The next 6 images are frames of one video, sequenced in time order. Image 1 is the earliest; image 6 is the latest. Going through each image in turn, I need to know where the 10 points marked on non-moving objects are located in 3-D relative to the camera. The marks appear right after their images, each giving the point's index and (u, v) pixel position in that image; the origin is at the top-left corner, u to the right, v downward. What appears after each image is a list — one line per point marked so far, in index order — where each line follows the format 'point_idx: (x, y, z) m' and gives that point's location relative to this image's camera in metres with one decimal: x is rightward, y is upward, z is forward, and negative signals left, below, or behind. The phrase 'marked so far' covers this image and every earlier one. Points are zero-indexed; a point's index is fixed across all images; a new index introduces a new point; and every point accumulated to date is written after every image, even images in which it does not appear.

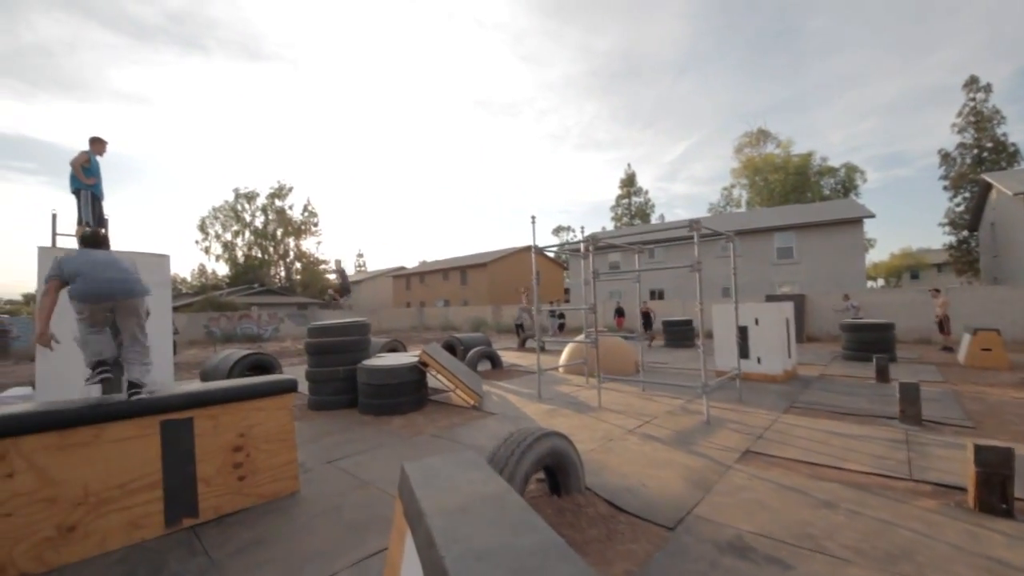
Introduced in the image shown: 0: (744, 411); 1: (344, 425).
0: (+3.1, -1.6, +5.5) m
1: (-2.2, -1.8, +5.4) m
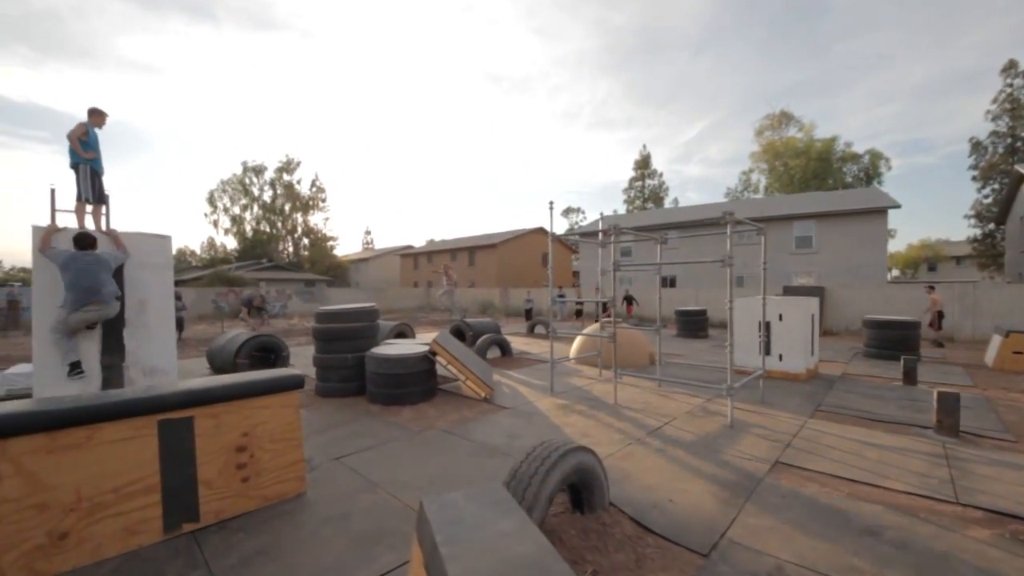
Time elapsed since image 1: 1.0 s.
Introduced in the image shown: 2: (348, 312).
0: (+3.3, -1.6, +5.2) m
1: (-2.0, -1.6, +5.2) m
2: (-2.5, -0.4, +6.1) m
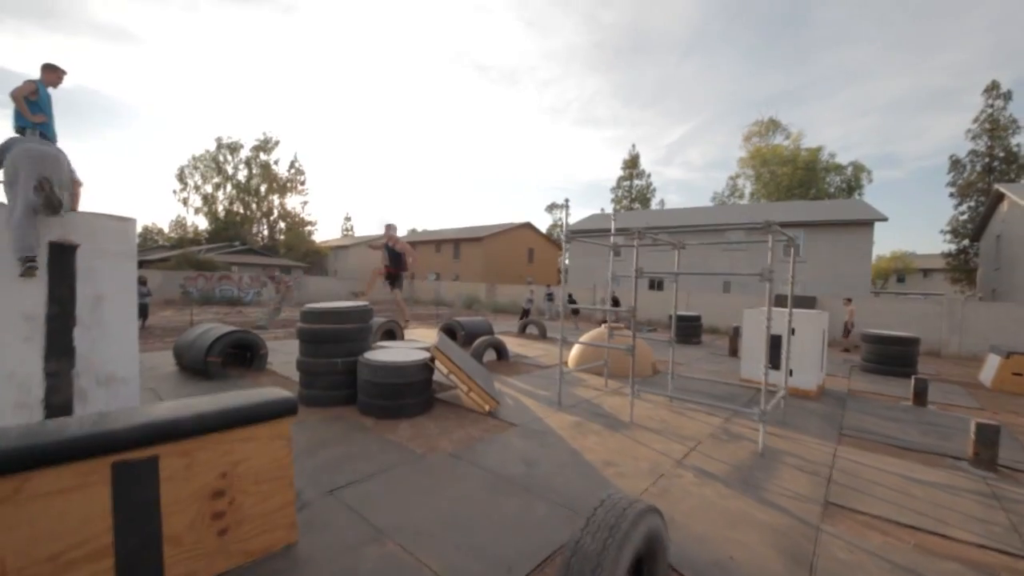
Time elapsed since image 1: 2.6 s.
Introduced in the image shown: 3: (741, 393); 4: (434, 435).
0: (+3.4, -1.8, +4.9) m
1: (-1.9, -1.6, +4.6) m
2: (-2.3, -0.3, +5.5) m
3: (+3.9, -1.8, +6.9) m
4: (-0.9, -1.6, +4.6) m
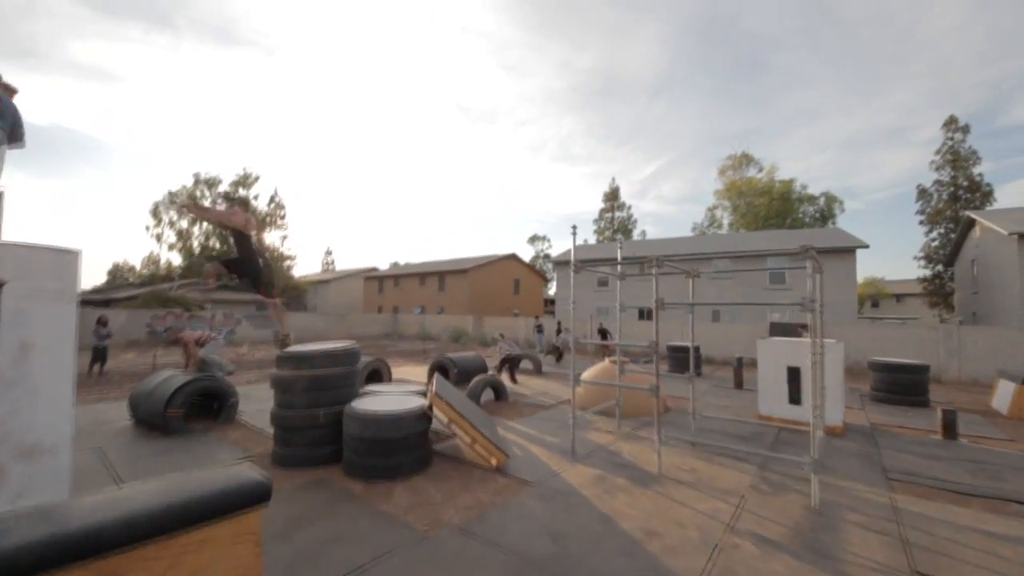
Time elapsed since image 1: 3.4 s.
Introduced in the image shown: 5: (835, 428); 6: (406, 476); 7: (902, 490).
0: (+3.5, -2.1, +4.4) m
1: (-1.7, -2.0, +3.9) m
2: (-2.2, -0.8, +4.8) m
3: (+3.9, -2.2, +6.4) m
4: (-0.7, -2.0, +3.9) m
5: (+5.2, -2.2, +6.6) m
6: (-1.1, -2.0, +4.4) m
7: (+4.2, -2.2, +4.5) m
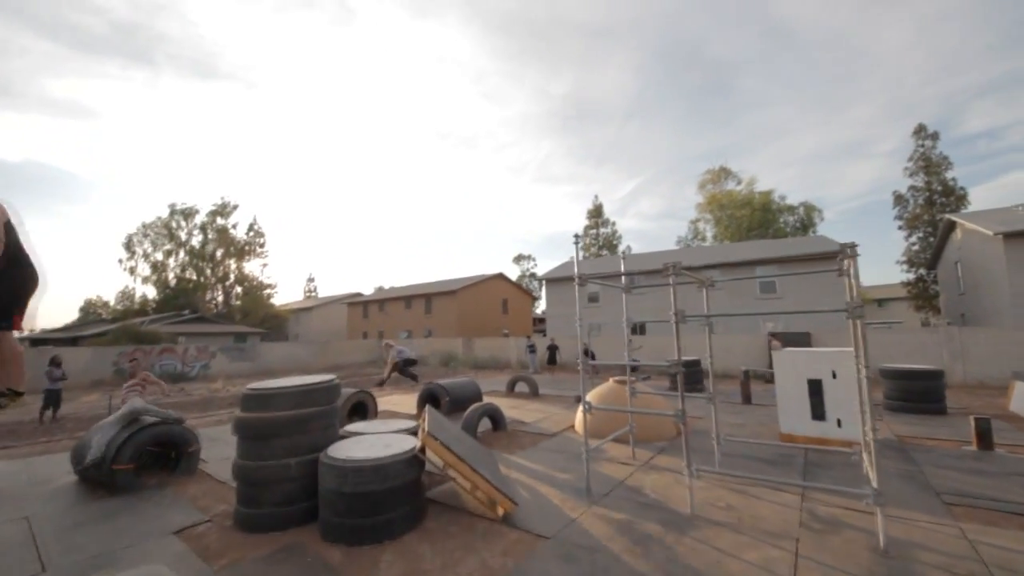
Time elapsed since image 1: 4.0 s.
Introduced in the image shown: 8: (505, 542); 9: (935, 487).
0: (+3.6, -2.1, +3.8) m
1: (-1.6, -2.2, +3.1) m
2: (-2.2, -1.0, +4.1) m
3: (+4.0, -2.3, +5.8) m
4: (-0.6, -2.2, +3.2) m
5: (+5.2, -2.3, +6.0) m
6: (-1.0, -2.2, +3.7) m
7: (+4.3, -2.2, +3.9) m
8: (-0.1, -2.2, +3.5) m
9: (+4.8, -2.2, +4.7) m
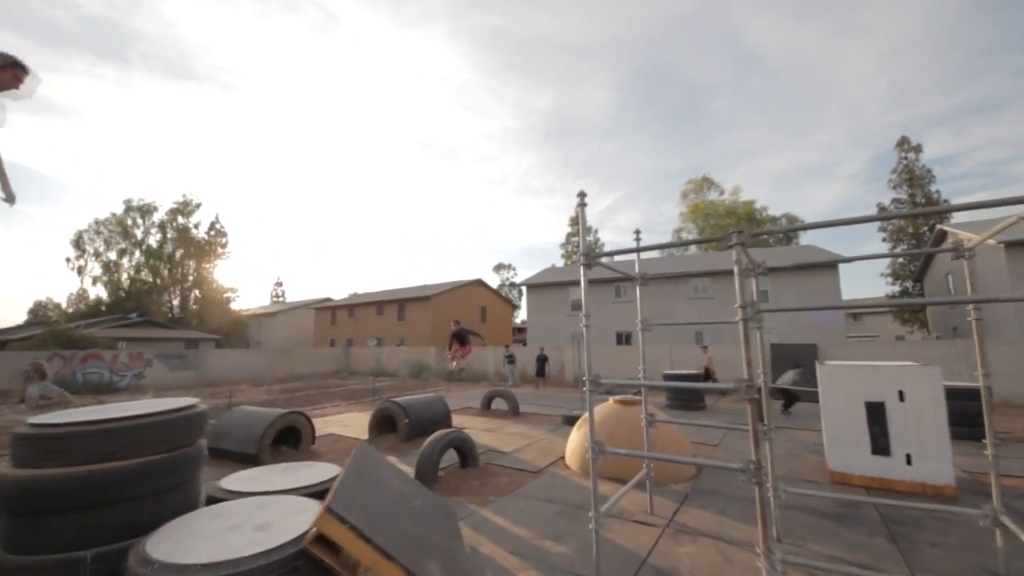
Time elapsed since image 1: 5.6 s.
0: (+3.5, -2.0, +2.3) m
1: (-1.8, -2.0, +1.4) m
2: (-2.4, -0.8, +2.4) m
3: (+3.7, -2.3, +4.4) m
4: (-0.7, -1.9, +1.5) m
5: (+4.9, -2.3, +4.6) m
6: (-1.2, -2.0, +2.0) m
7: (+4.1, -2.1, +2.5) m
8: (-0.2, -2.0, +1.8) m
9: (+4.6, -2.2, +3.3) m
